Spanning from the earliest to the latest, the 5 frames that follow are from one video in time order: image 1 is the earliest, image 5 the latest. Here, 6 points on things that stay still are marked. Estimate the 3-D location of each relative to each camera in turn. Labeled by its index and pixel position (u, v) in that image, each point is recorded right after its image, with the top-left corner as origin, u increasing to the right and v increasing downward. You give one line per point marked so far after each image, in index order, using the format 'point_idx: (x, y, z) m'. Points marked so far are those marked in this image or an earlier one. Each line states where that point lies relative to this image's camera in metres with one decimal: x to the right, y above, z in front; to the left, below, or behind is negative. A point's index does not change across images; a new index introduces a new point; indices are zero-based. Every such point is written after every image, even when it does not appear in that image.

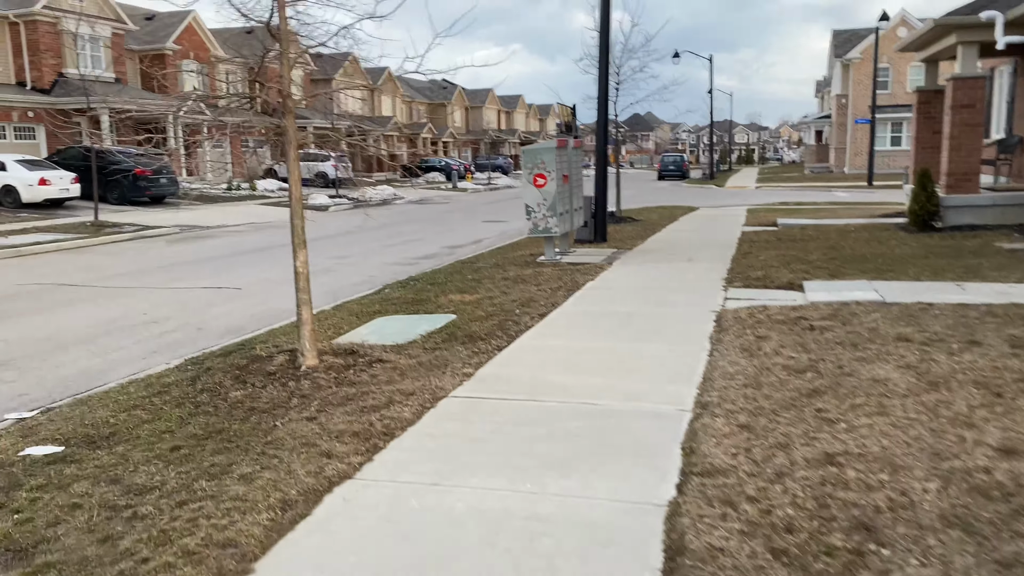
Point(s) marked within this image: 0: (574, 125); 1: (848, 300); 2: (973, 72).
0: (+1.4, +3.6, +18.3) m
1: (+2.8, -0.1, +6.8) m
2: (+6.4, +3.0, +11.3) m
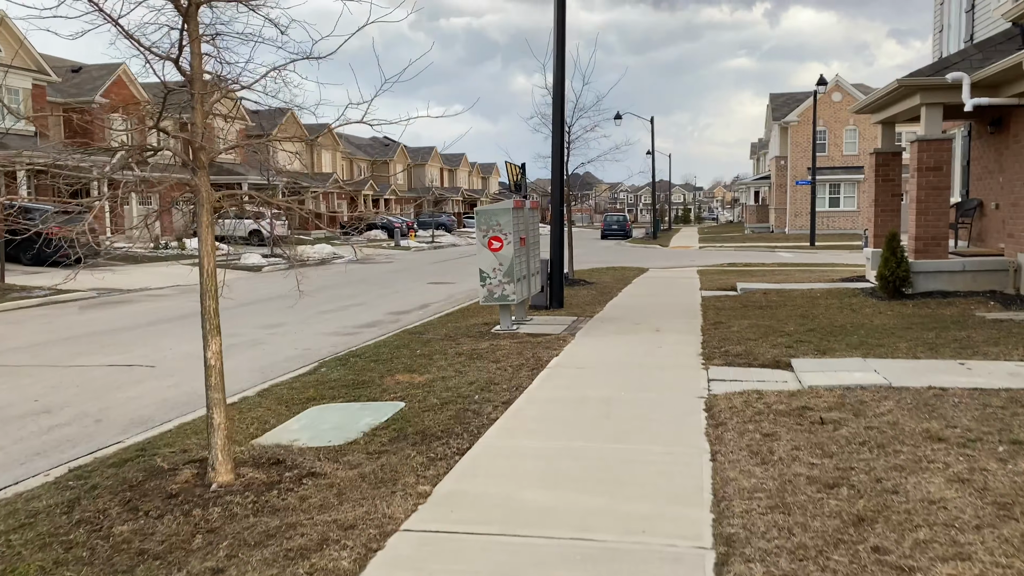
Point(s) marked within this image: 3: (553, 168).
0: (+0.3, +2.2, +17.6) m
1: (+2.5, -0.7, +6.1) m
2: (+5.7, +2.1, +11.0) m
3: (+0.6, +1.8, +12.2) m
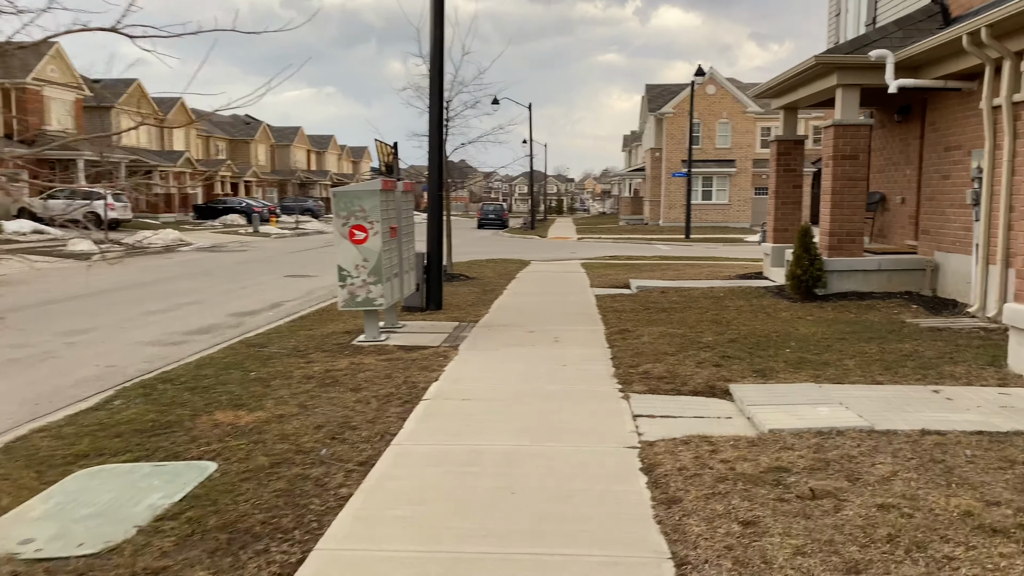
0: (-2.2, +2.3, +15.7) m
1: (+1.7, -0.8, +4.7) m
2: (+4.2, +2.1, +10.0) m
3: (-1.0, +1.8, +10.3) m
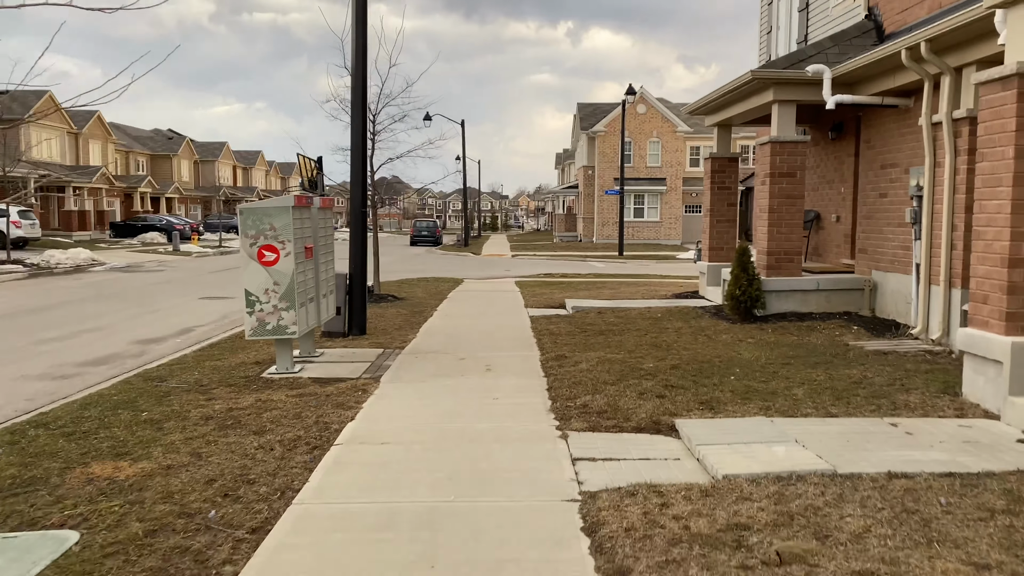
0: (-3.5, +1.9, +14.9) m
1: (+1.3, -0.9, +4.2) m
2: (+3.3, +1.8, +9.8) m
3: (-1.9, +1.5, +9.7) m
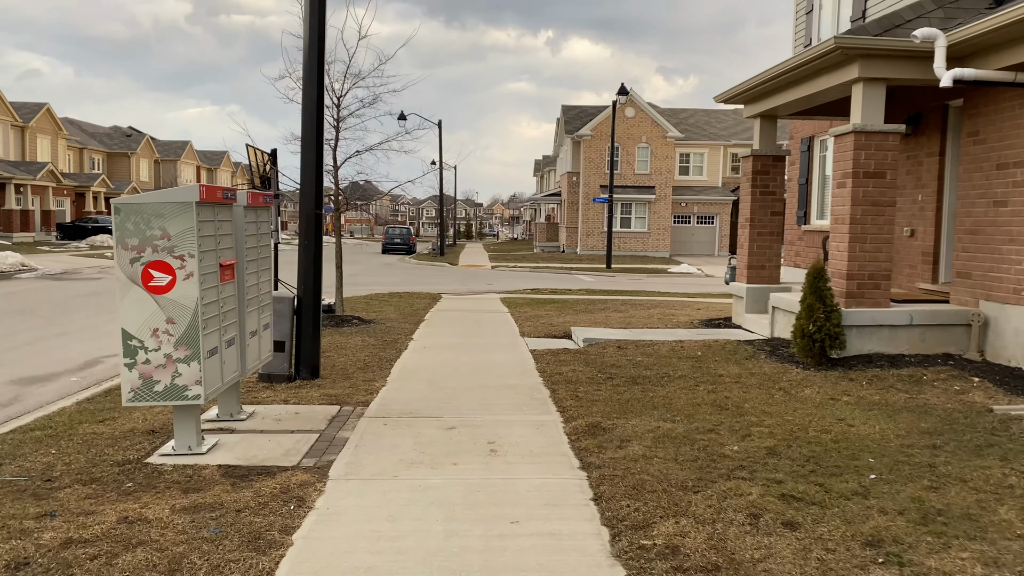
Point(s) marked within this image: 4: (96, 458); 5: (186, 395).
0: (-3.6, +1.7, +12.4) m
1: (+1.5, -1.2, +1.9) m
2: (+3.4, +1.5, +7.5) m
3: (-1.8, +1.3, +7.3) m
4: (-2.4, -1.0, +4.8) m
5: (-1.8, -0.6, +4.6) m
